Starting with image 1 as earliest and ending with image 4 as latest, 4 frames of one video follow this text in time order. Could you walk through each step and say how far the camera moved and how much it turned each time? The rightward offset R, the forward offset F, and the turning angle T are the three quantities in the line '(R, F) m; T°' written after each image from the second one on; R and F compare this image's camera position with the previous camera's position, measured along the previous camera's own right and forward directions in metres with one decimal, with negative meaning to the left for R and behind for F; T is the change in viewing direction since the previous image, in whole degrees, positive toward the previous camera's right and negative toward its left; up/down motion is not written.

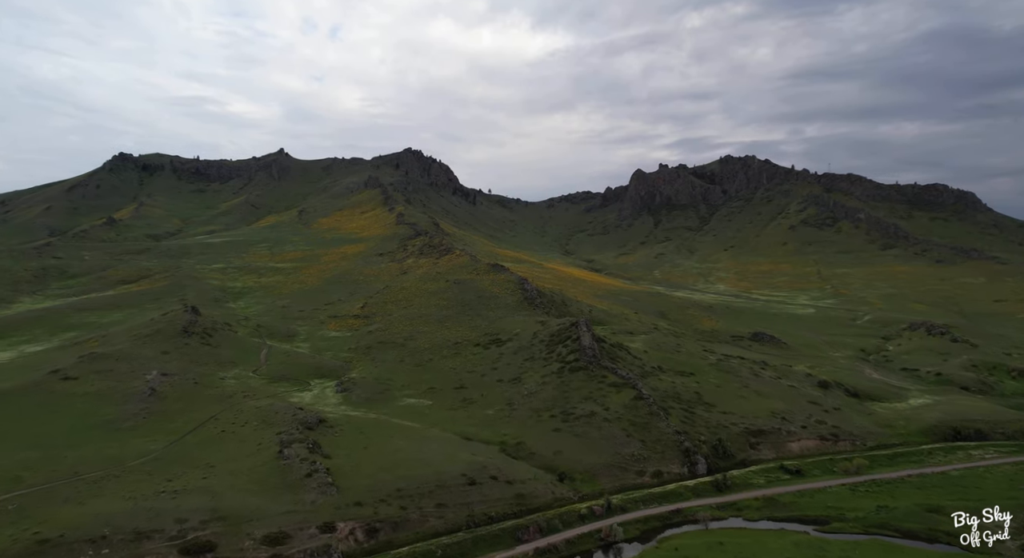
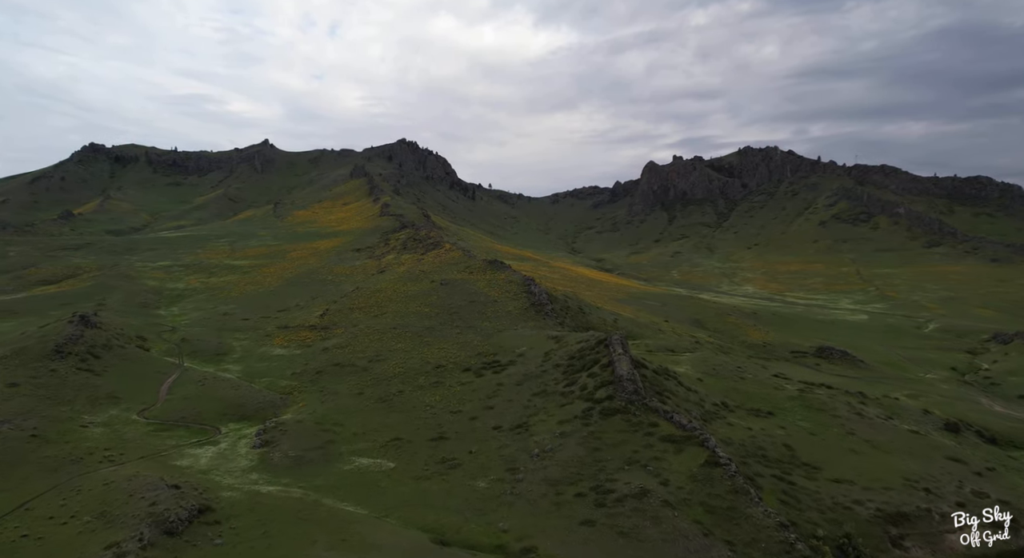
(-0.1, +22.1) m; 0°
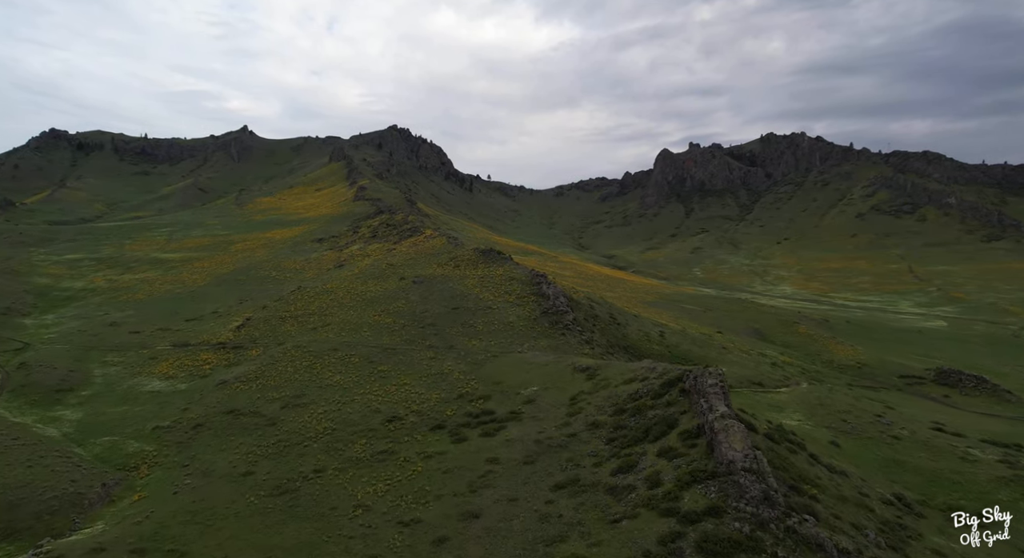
(-0.1, +23.8) m; 0°
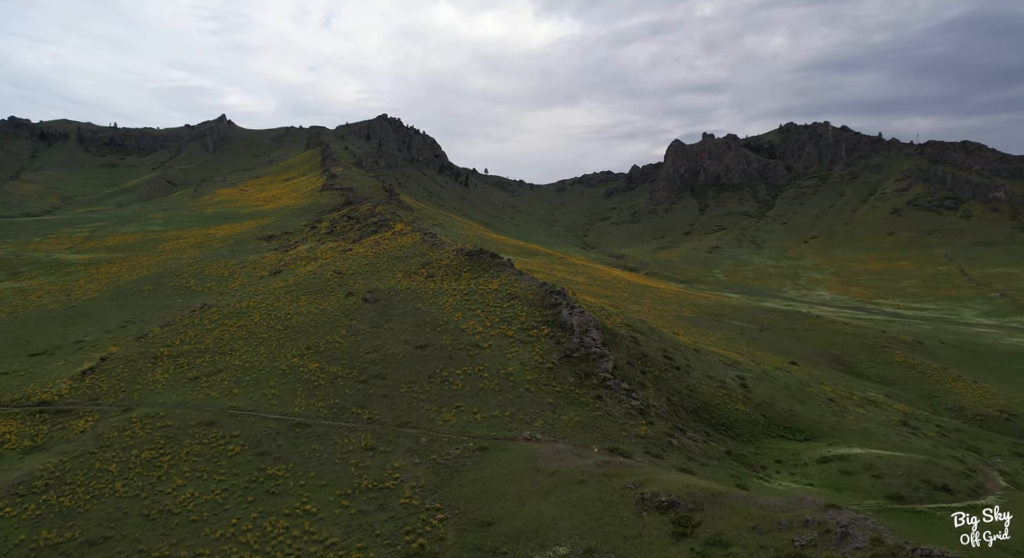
(-0.1, +19.2) m; 0°
